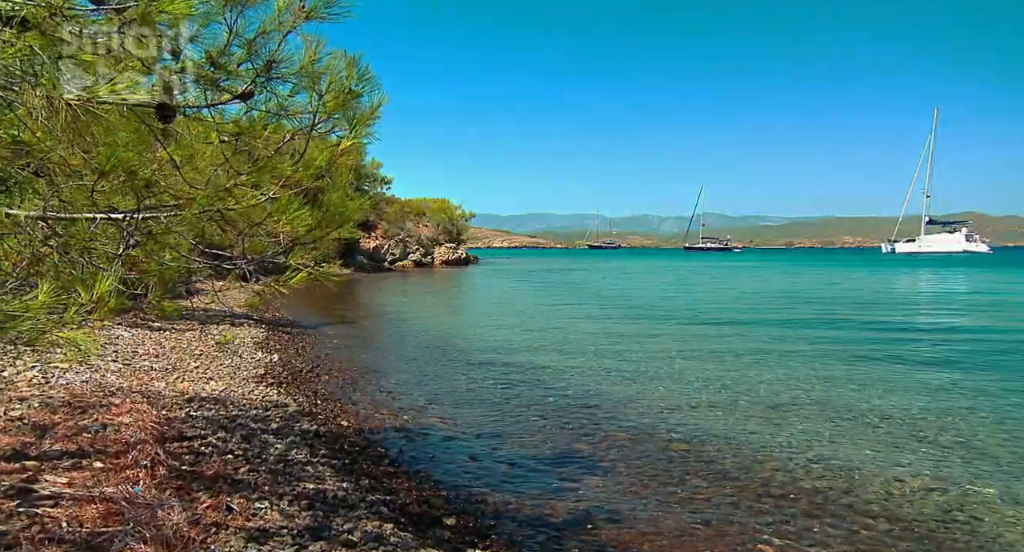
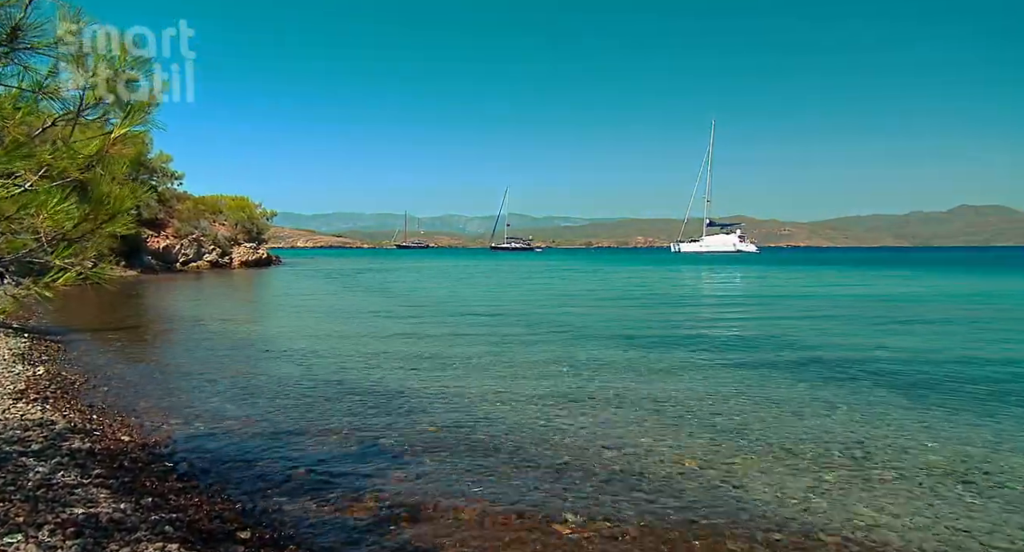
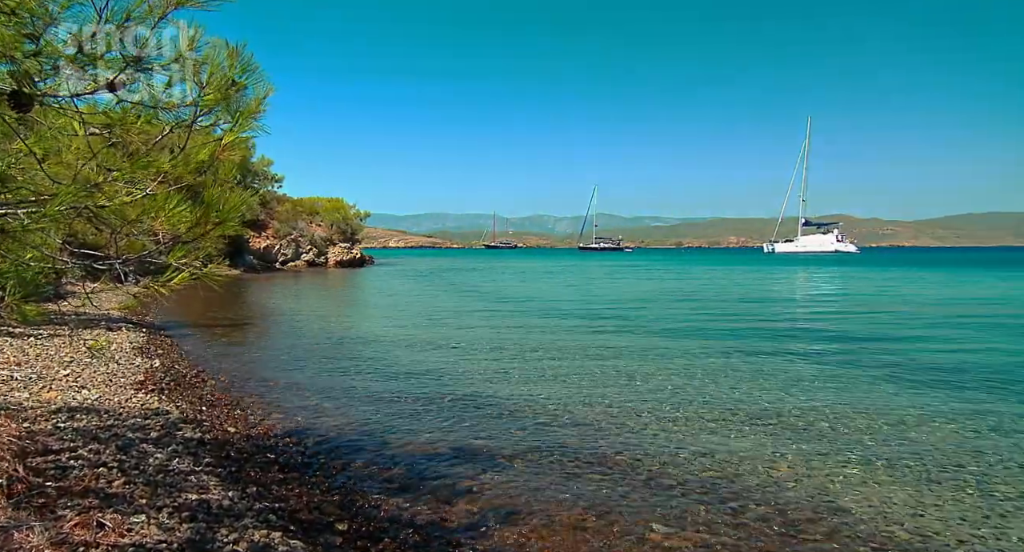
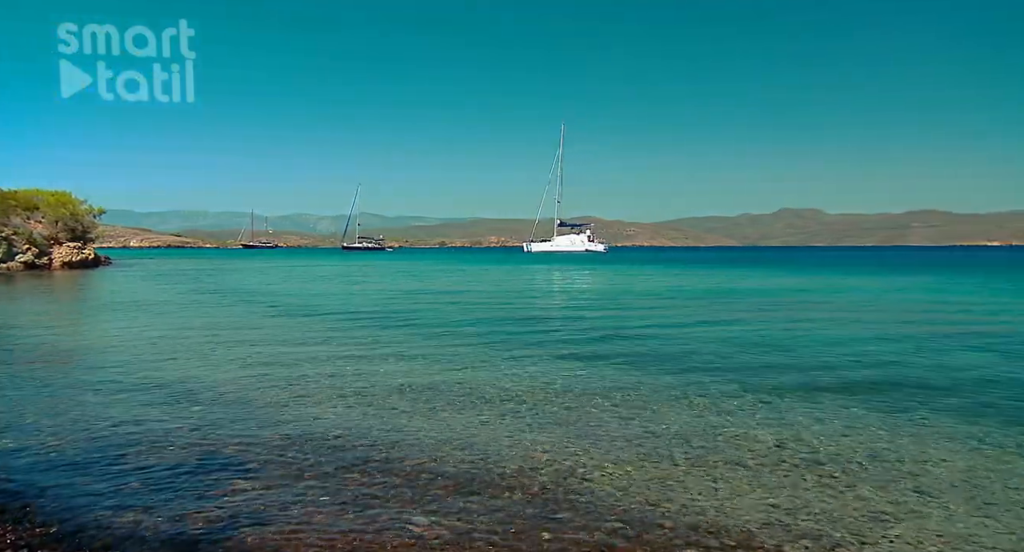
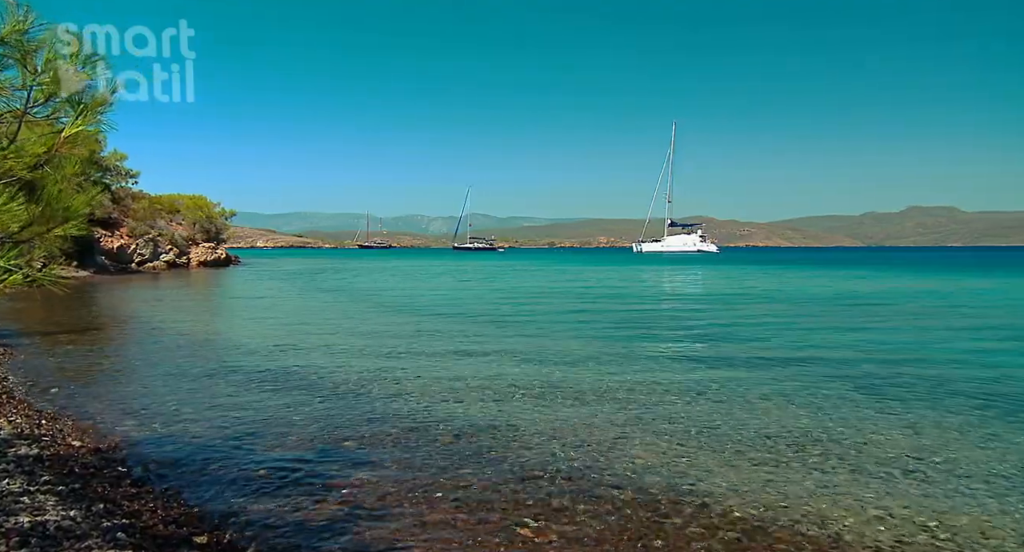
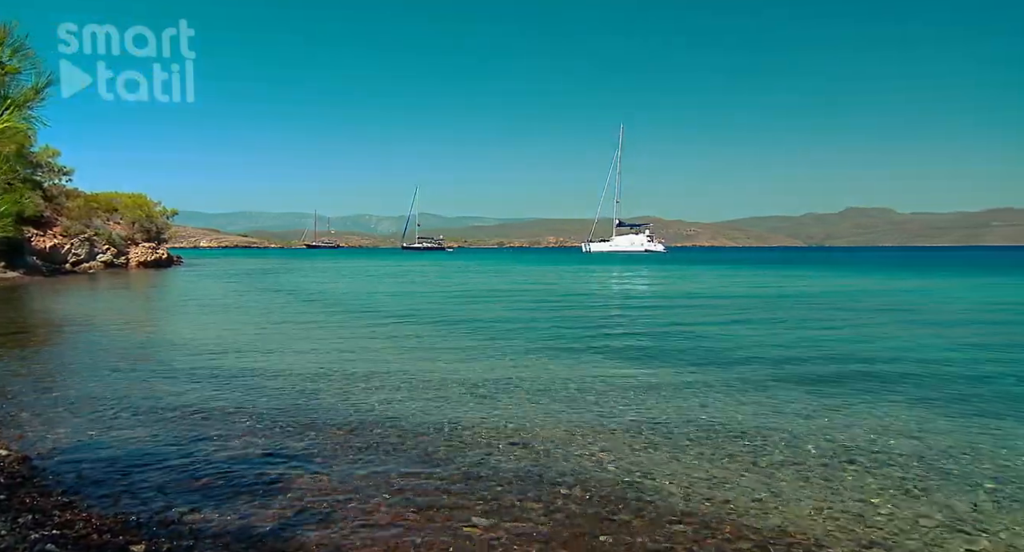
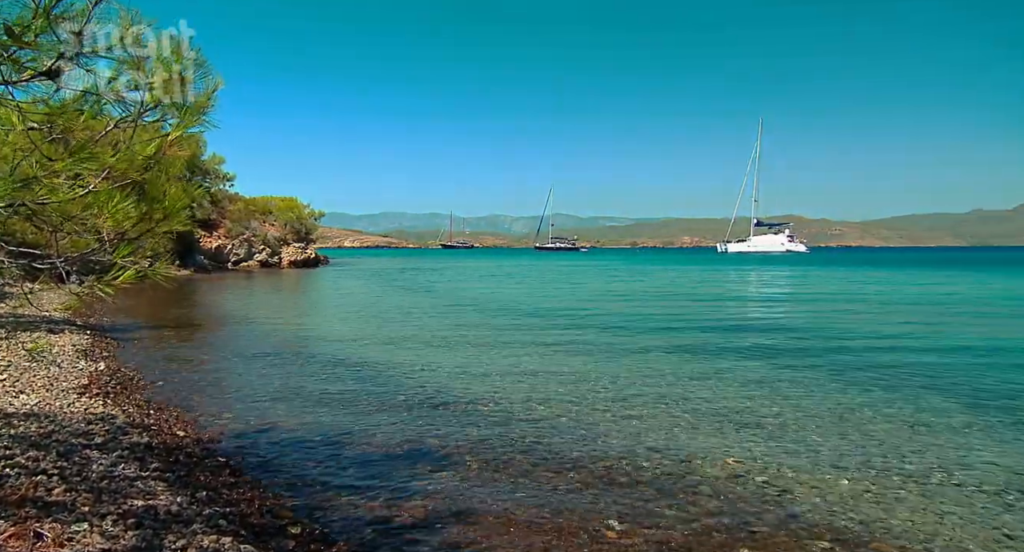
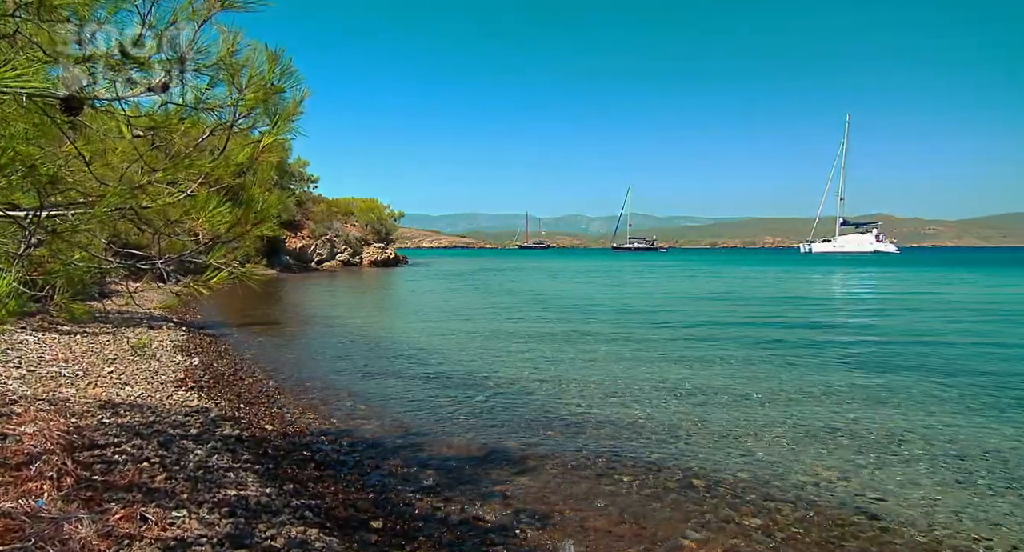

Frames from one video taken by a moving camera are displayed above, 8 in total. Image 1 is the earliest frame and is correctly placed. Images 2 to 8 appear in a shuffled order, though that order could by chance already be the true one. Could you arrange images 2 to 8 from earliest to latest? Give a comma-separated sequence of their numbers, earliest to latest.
8, 3, 7, 2, 5, 6, 4
